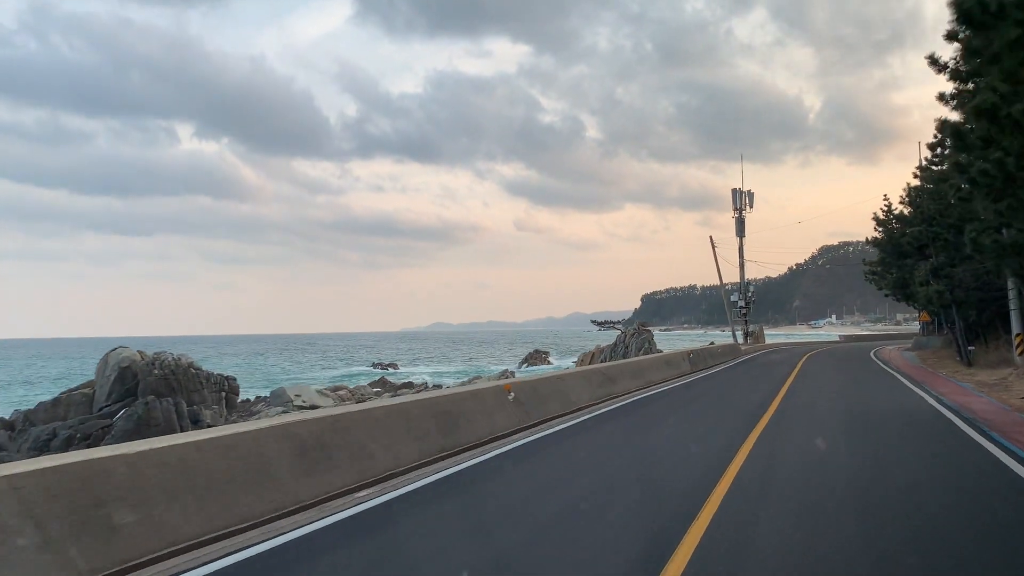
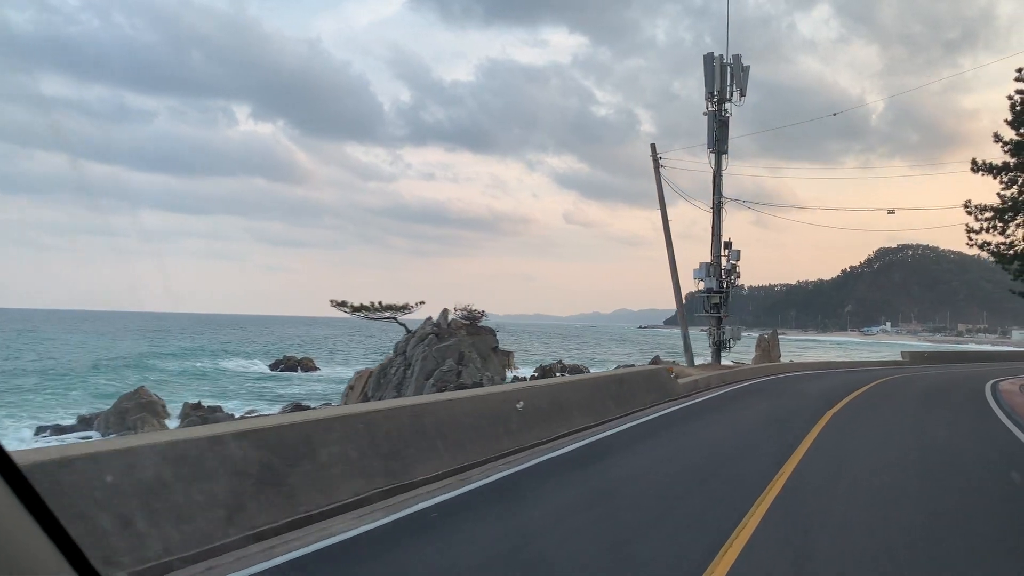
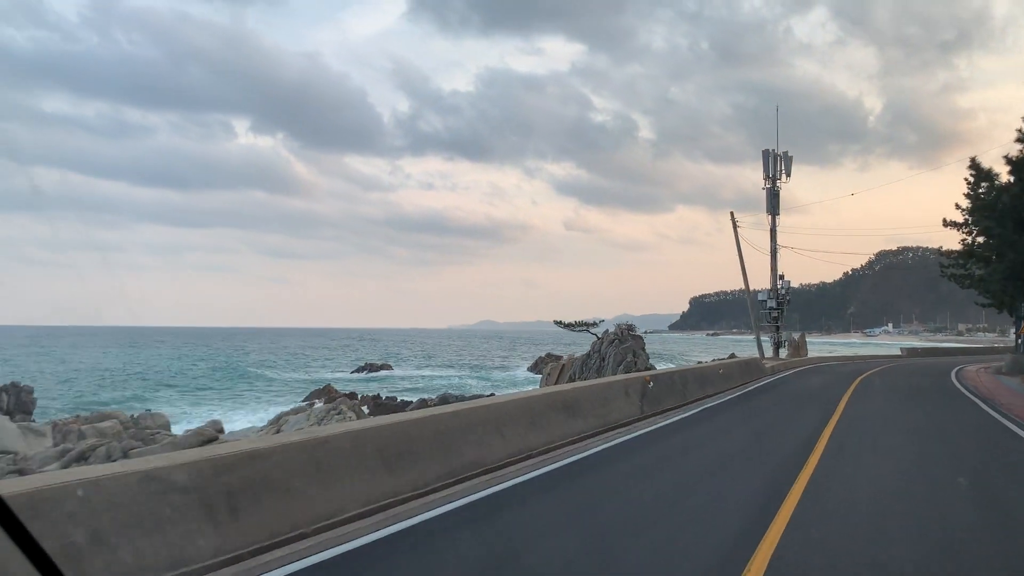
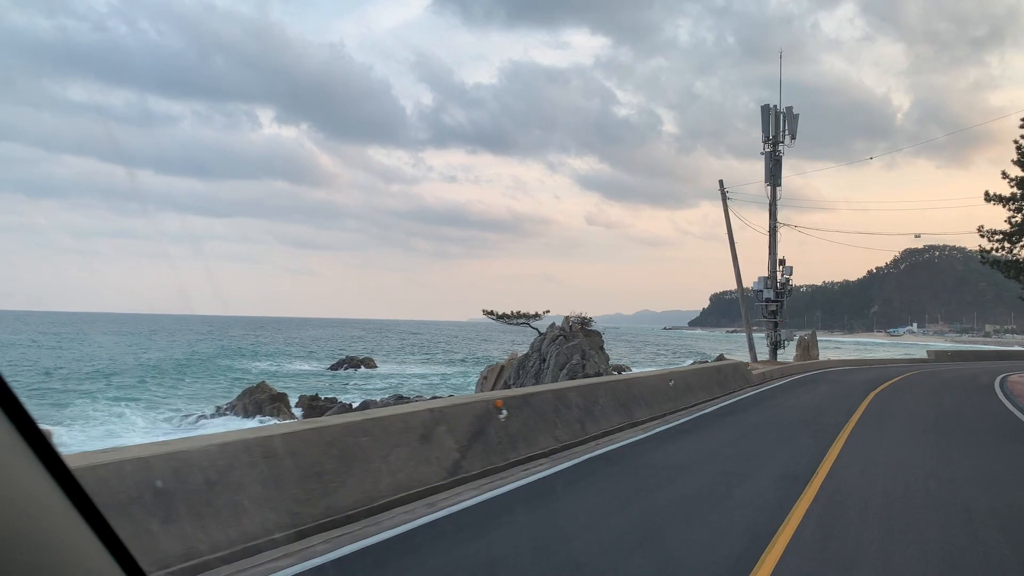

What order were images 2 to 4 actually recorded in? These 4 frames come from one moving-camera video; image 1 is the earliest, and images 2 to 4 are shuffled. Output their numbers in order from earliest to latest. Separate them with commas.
3, 4, 2
